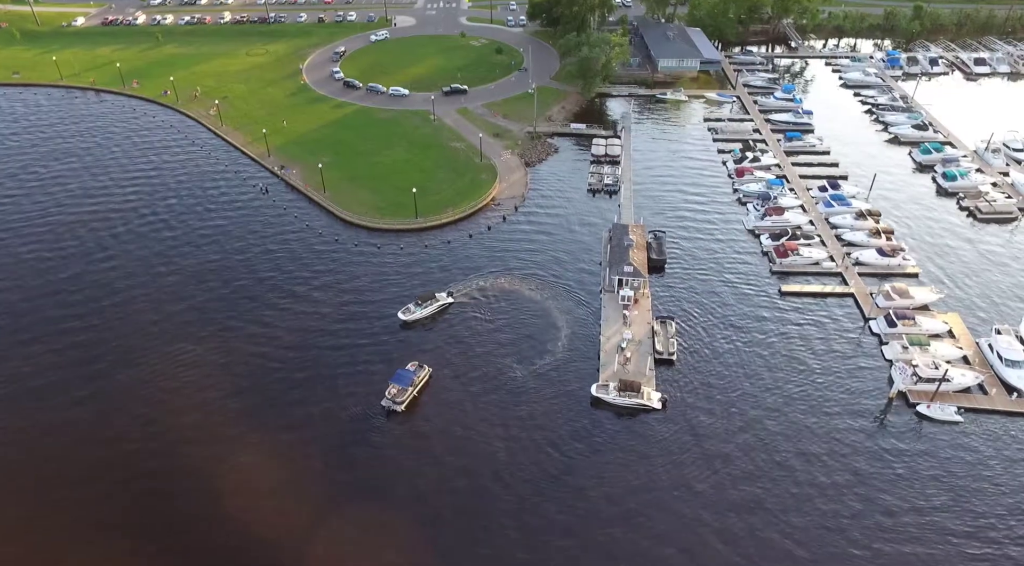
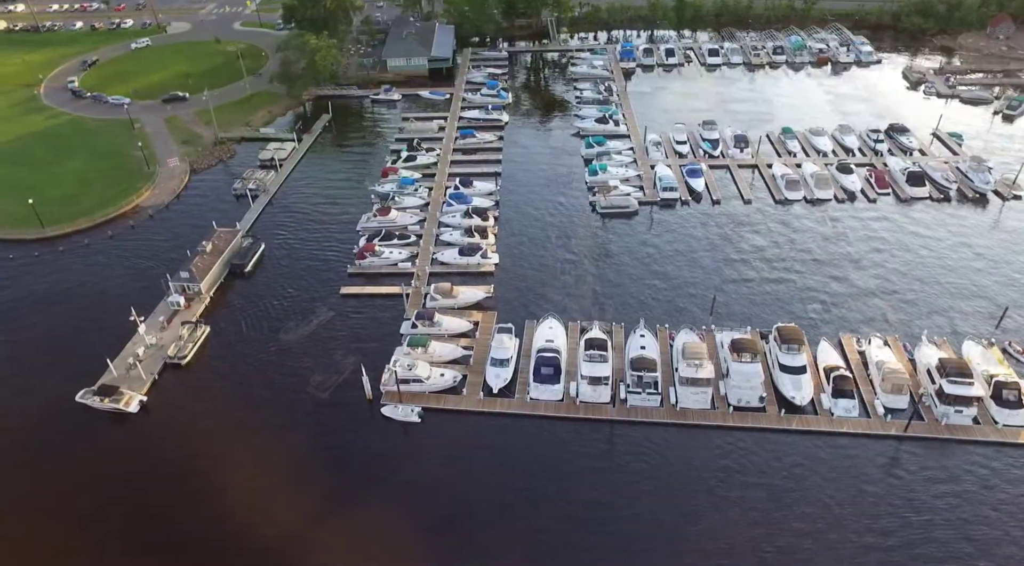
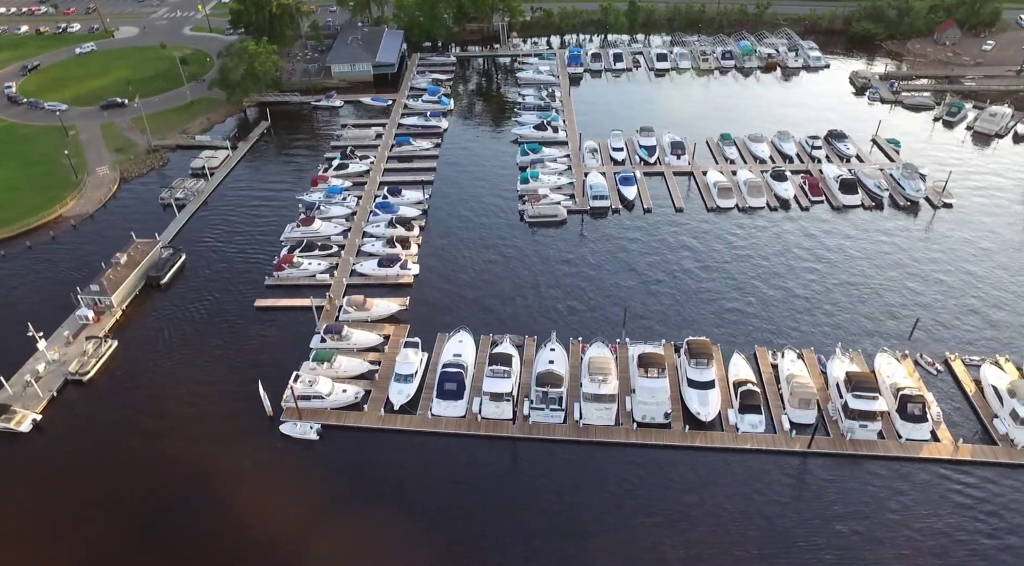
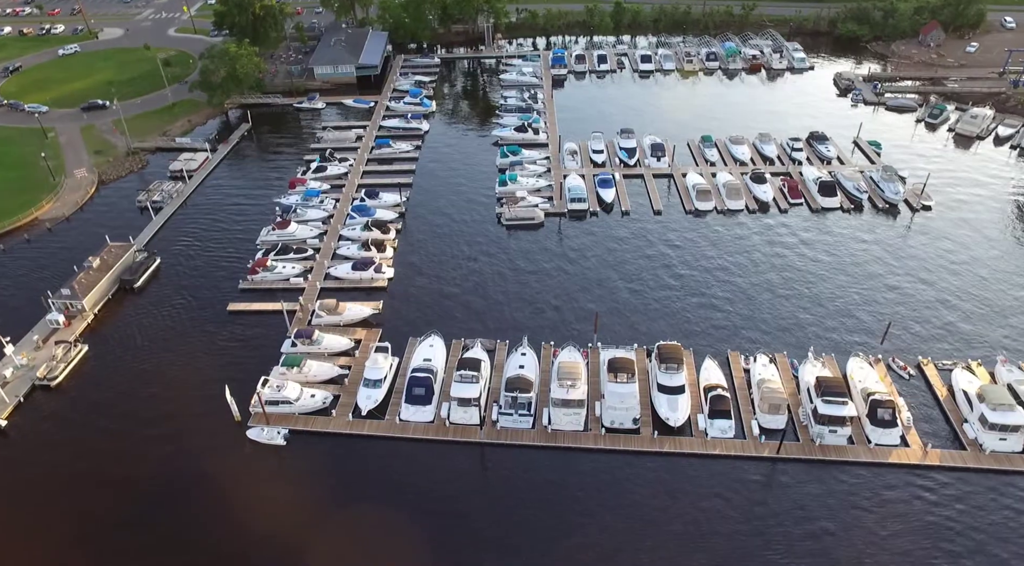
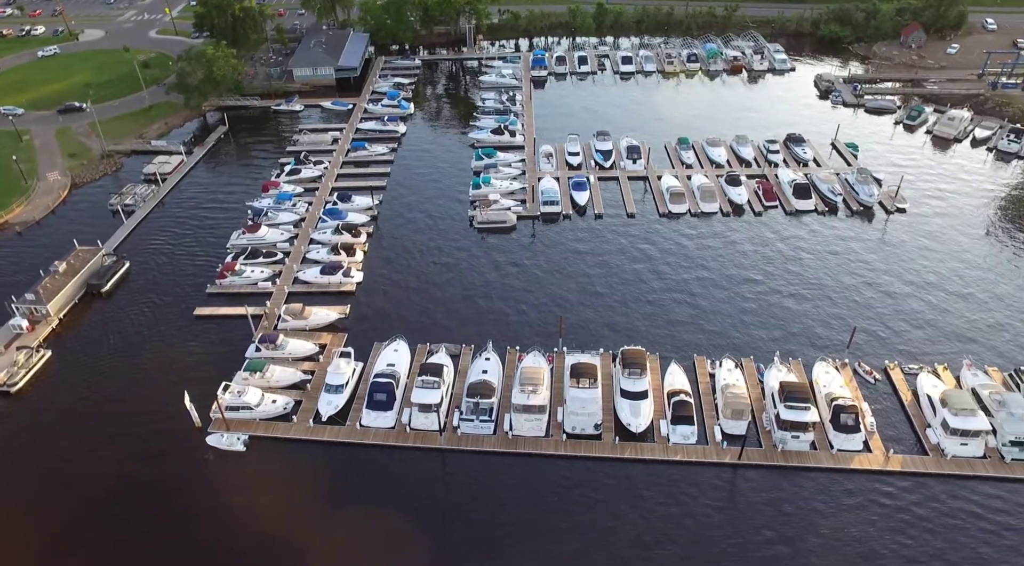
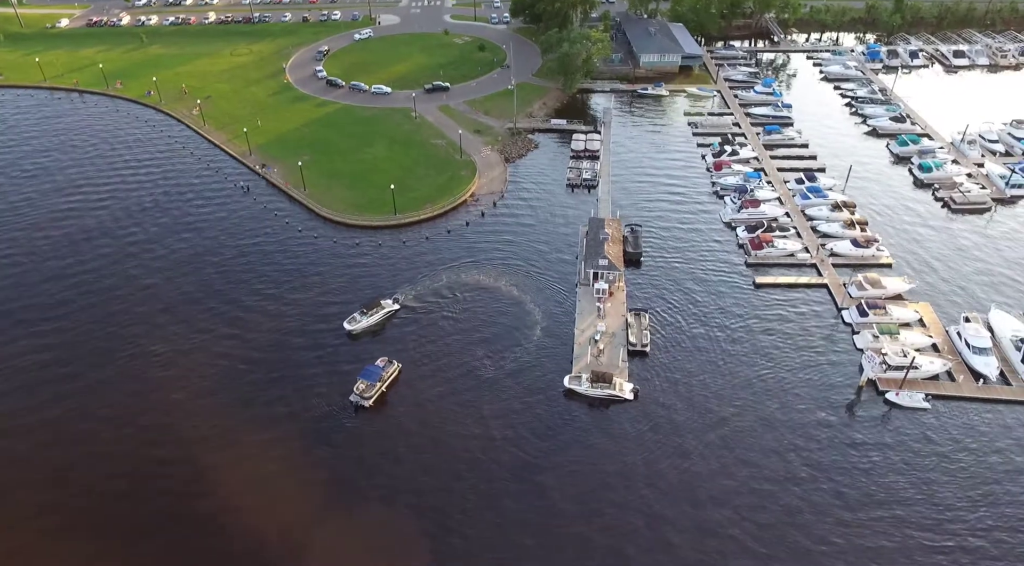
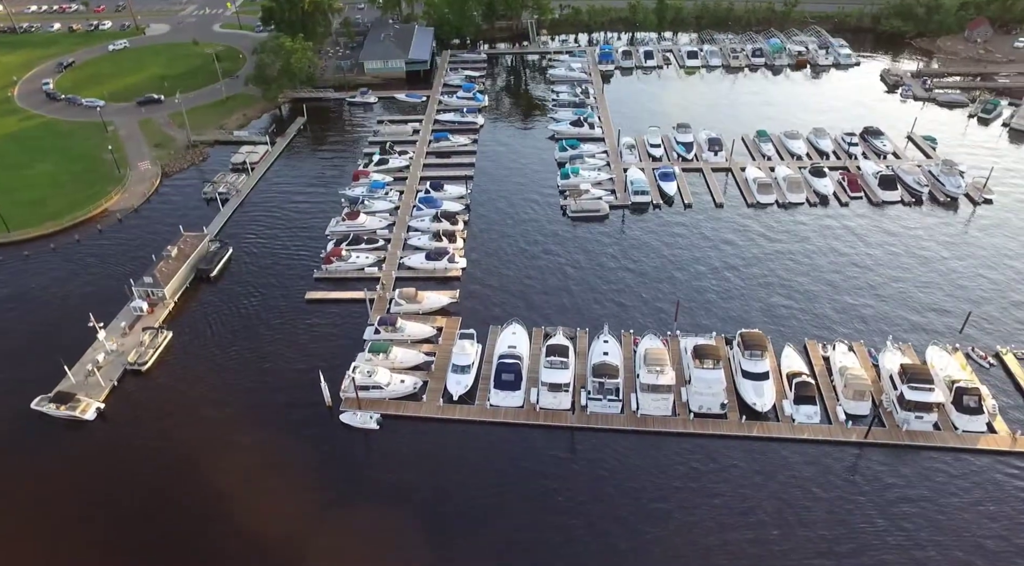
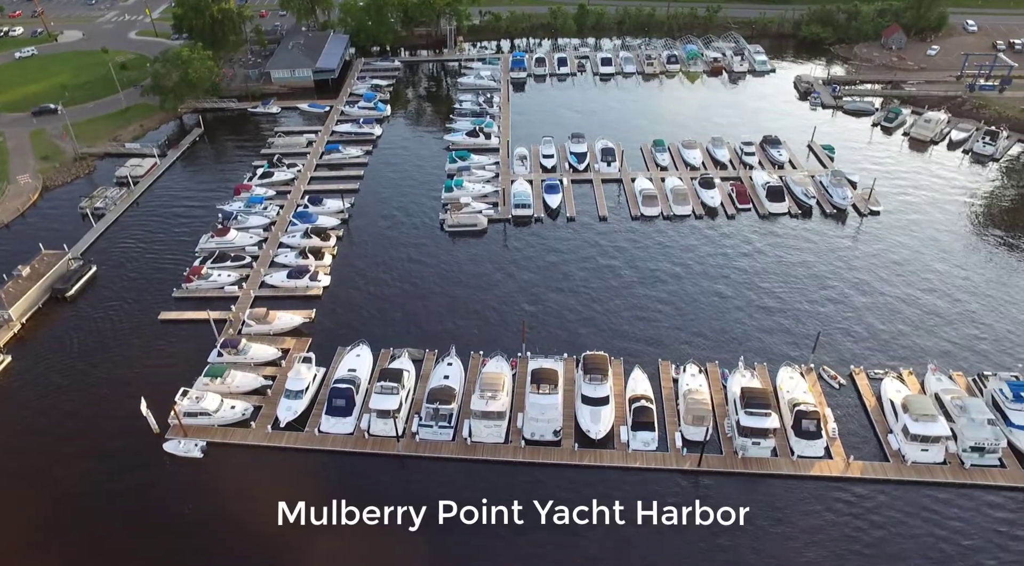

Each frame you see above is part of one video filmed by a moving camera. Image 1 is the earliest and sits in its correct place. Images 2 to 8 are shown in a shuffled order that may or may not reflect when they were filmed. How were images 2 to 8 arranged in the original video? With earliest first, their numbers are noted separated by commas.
6, 2, 7, 3, 4, 5, 8
